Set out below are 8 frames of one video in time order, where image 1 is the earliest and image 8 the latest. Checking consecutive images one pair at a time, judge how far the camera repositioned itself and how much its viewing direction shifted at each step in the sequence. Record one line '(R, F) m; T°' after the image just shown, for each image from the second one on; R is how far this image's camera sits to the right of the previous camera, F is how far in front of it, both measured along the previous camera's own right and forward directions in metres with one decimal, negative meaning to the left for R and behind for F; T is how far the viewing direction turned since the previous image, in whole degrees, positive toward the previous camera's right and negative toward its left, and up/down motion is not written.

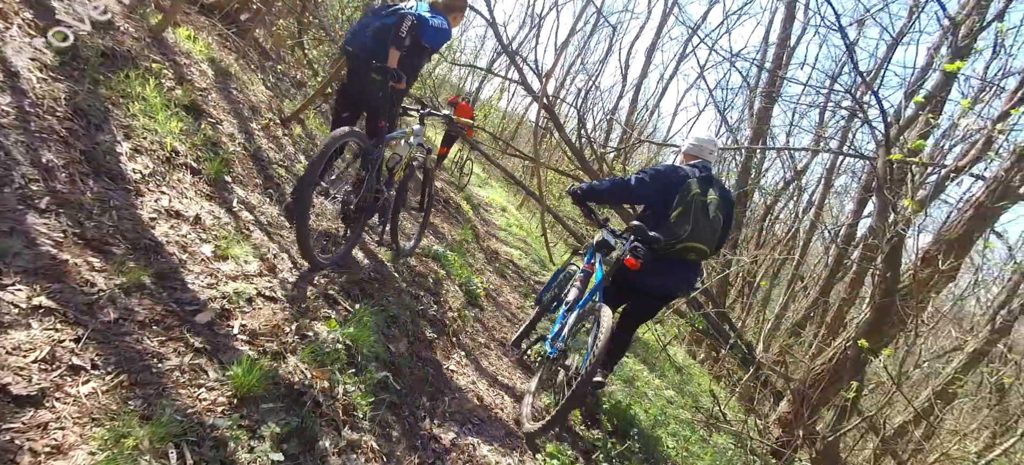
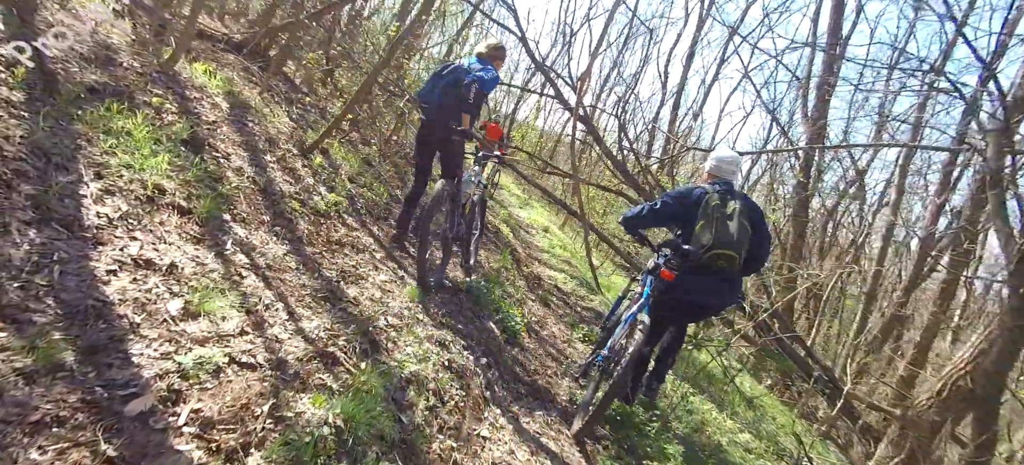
(0.0, +0.5) m; -5°
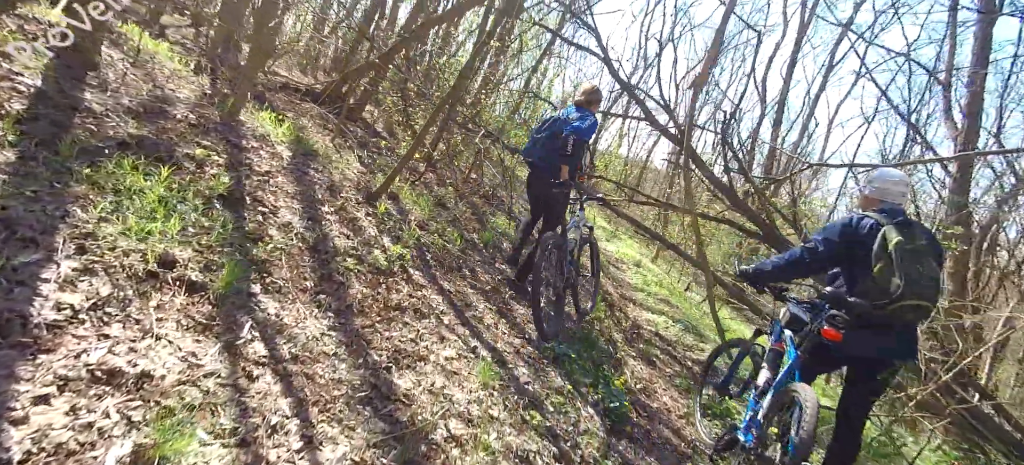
(-0.1, +0.7) m; -10°
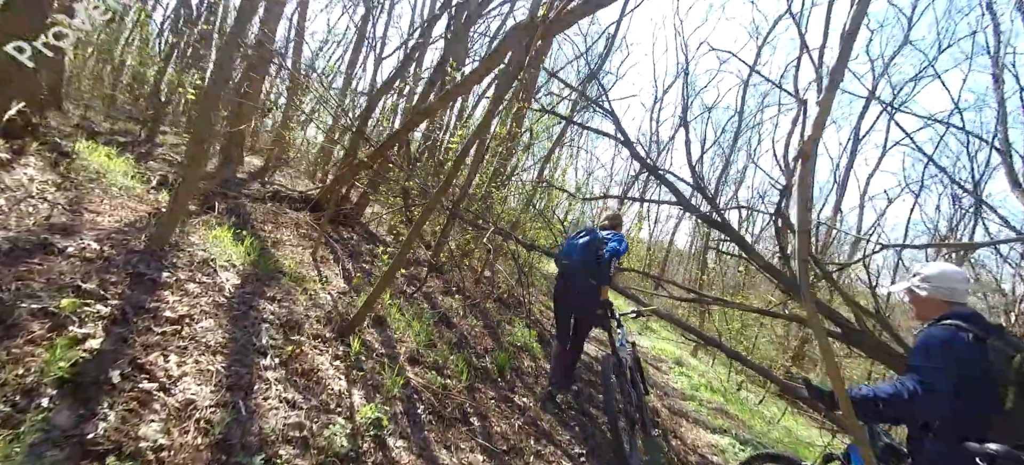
(0.0, +1.0) m; -2°
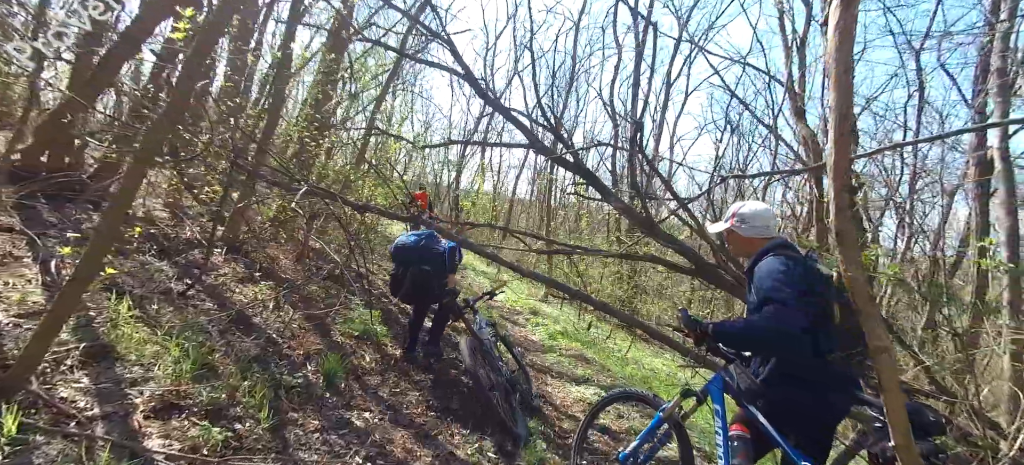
(+0.2, +1.1) m; +17°
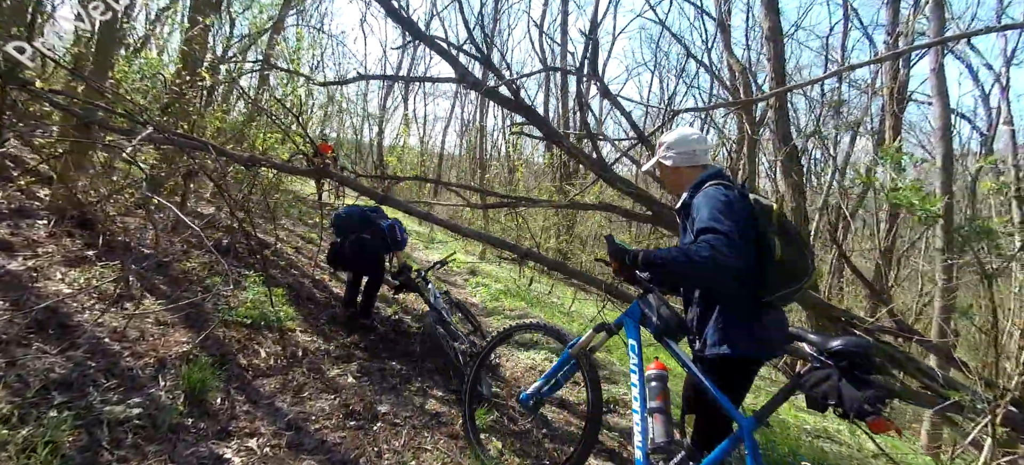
(0.0, +0.9) m; +8°
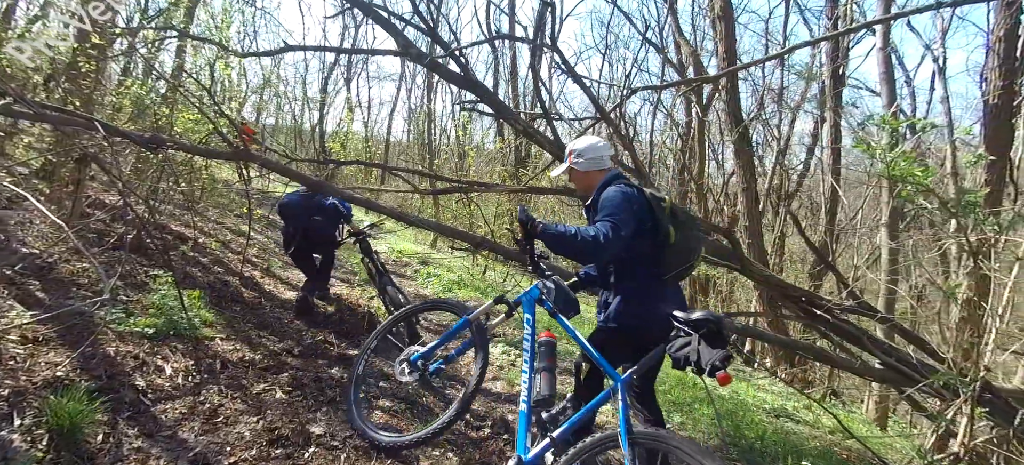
(0.0, +0.4) m; +5°
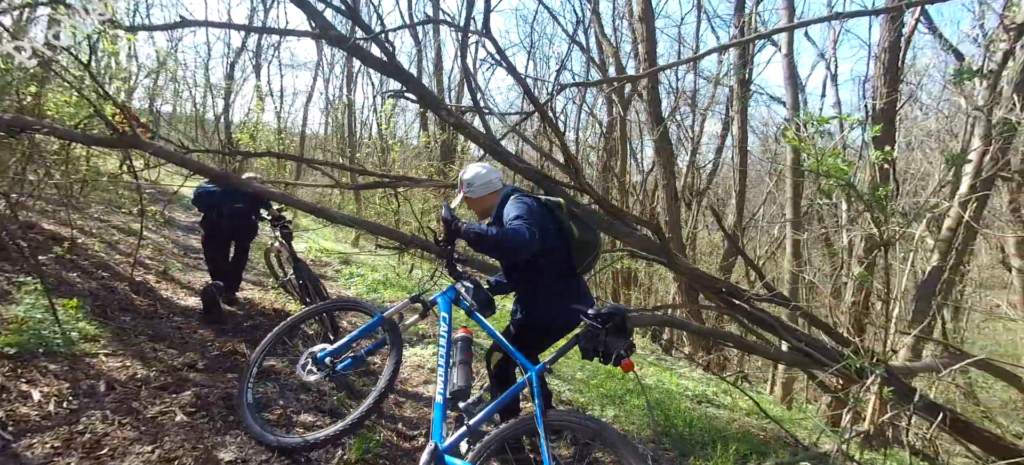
(-0.1, +0.1) m; +9°
